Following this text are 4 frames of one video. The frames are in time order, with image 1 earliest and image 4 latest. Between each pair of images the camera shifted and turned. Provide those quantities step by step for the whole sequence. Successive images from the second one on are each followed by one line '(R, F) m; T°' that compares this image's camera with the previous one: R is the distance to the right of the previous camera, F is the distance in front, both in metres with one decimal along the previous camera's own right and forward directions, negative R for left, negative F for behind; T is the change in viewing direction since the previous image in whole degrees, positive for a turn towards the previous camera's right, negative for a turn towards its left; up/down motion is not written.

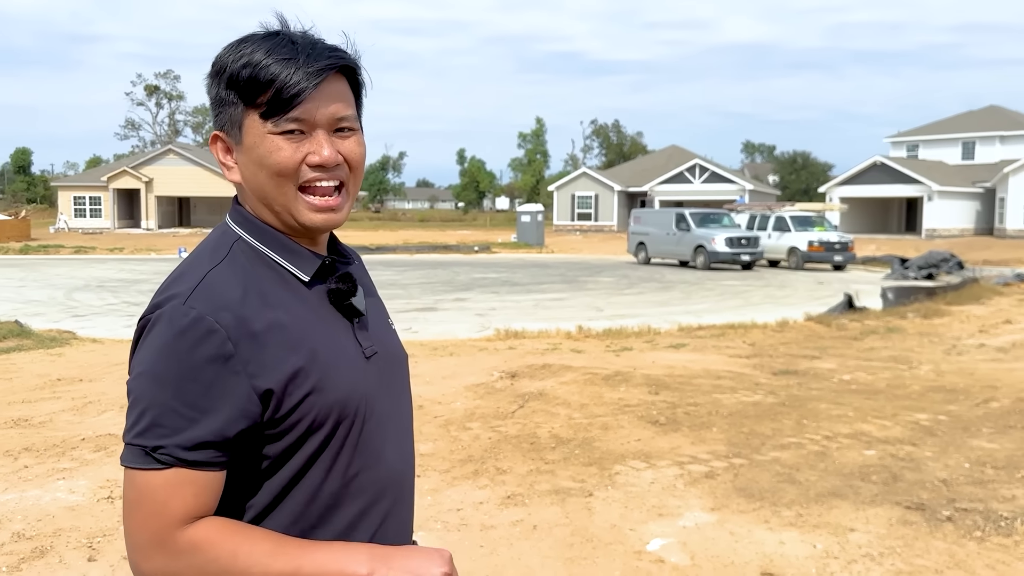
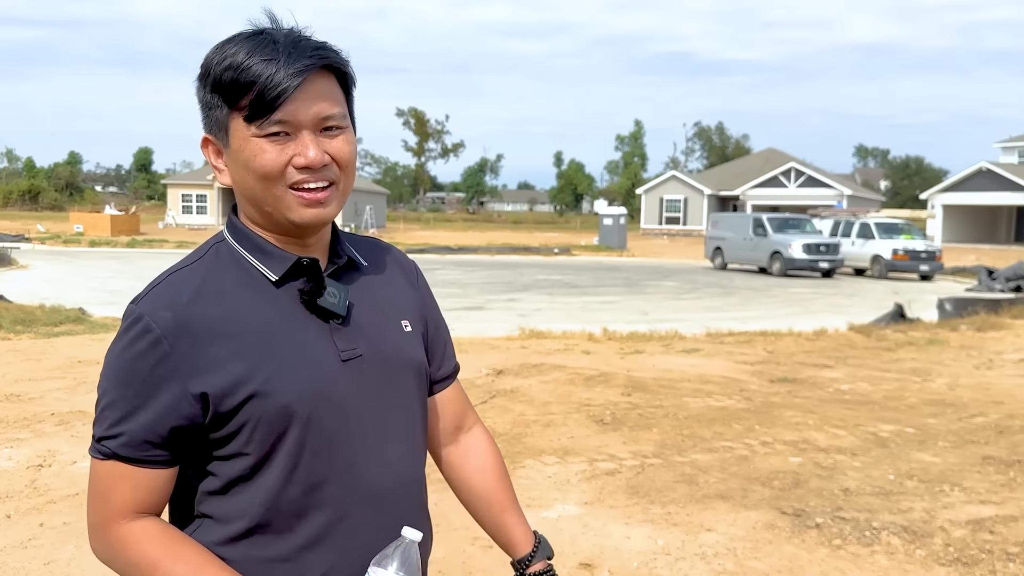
(+1.1, -0.1) m; -6°
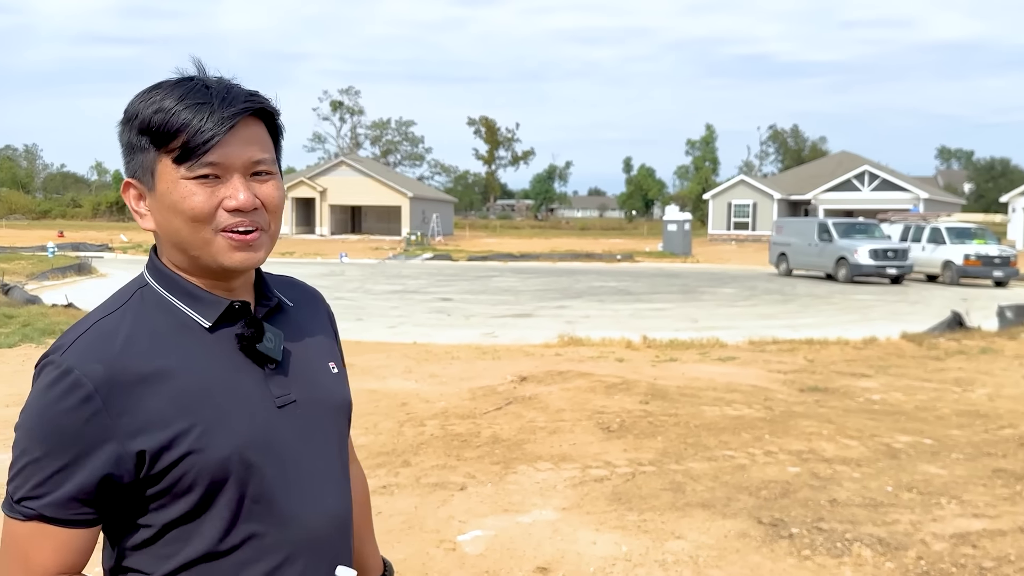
(+0.5, -0.1) m; -5°
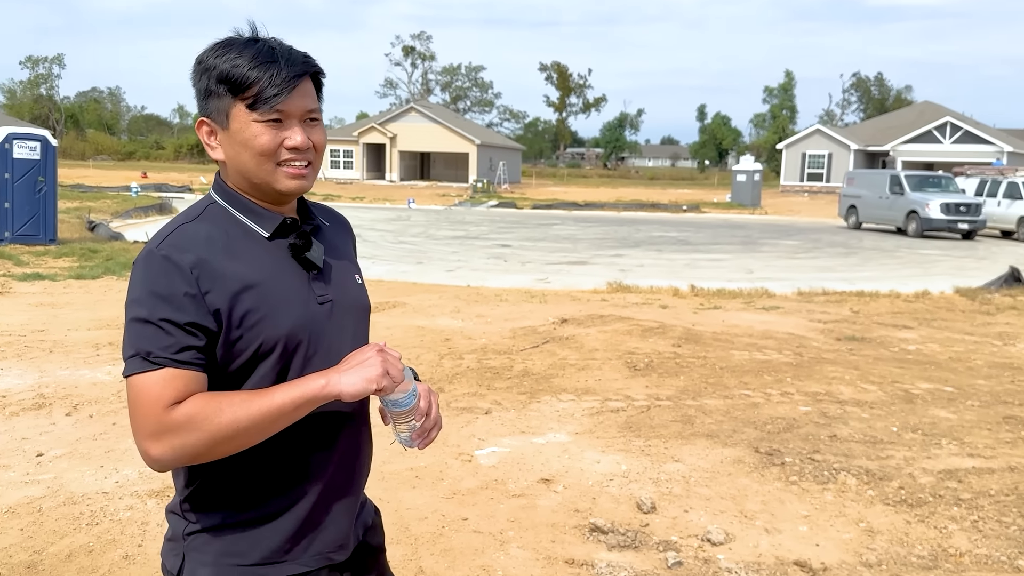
(+0.3, -0.4) m; -5°
